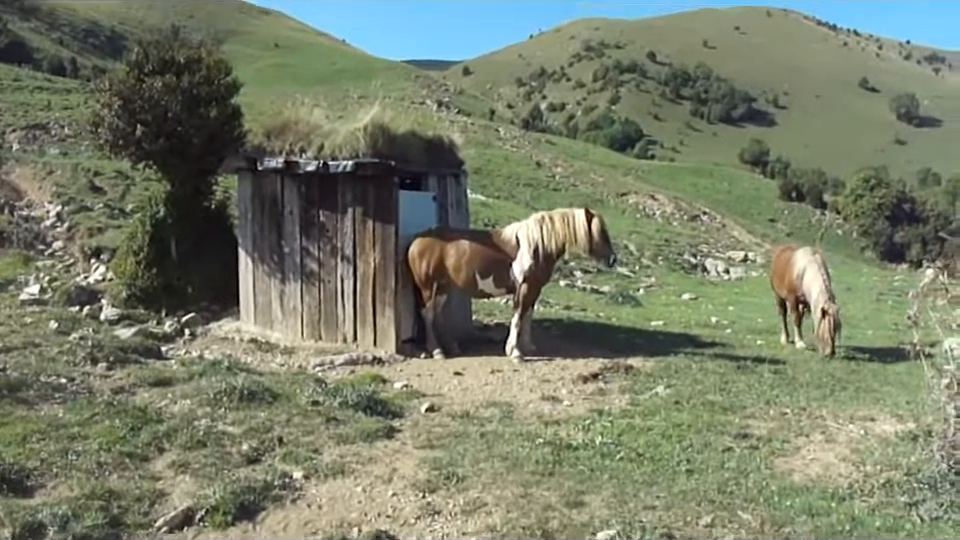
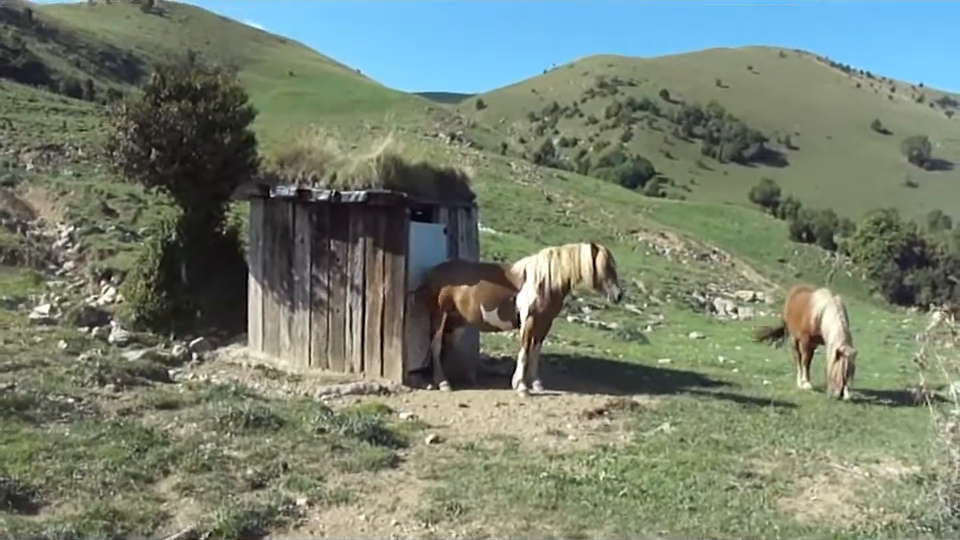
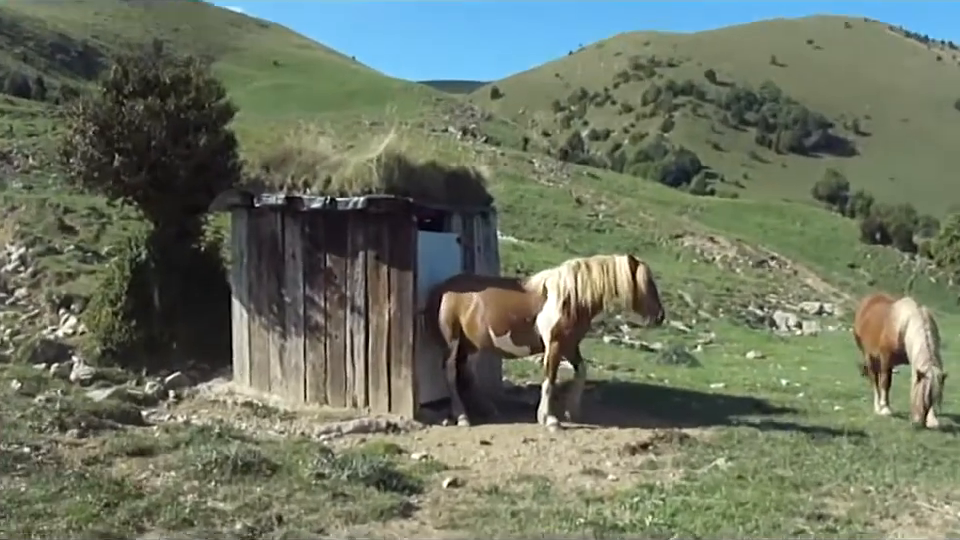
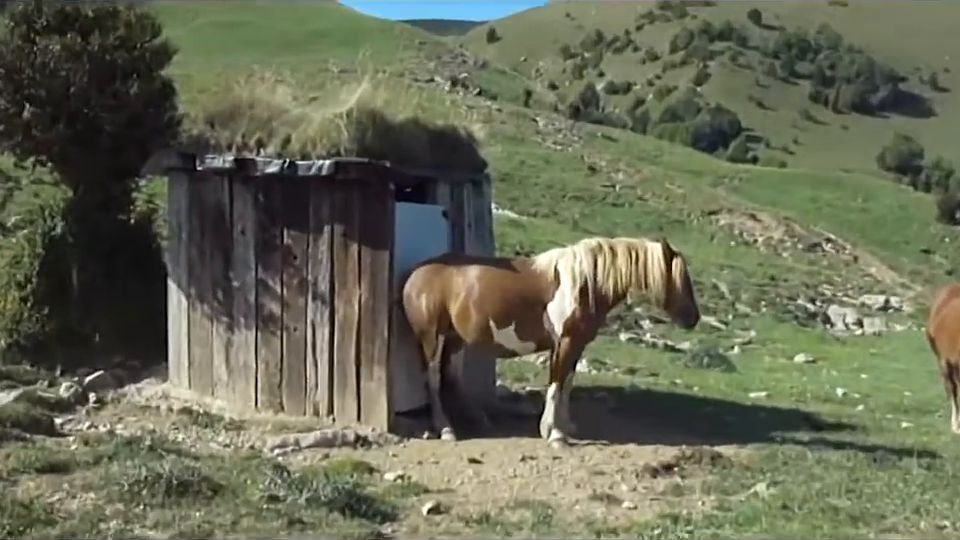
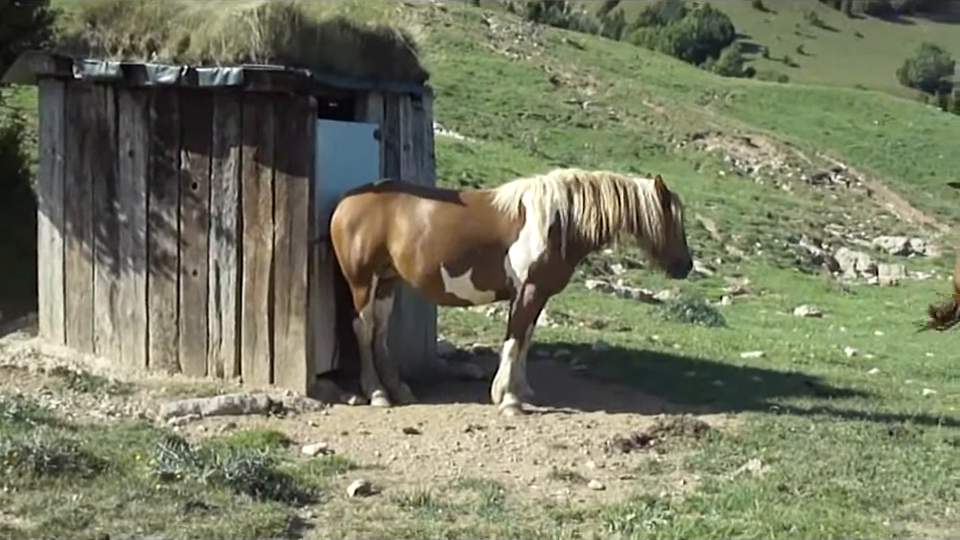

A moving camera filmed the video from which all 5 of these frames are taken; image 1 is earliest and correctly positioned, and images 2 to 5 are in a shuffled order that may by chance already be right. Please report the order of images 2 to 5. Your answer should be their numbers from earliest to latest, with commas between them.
2, 3, 4, 5
